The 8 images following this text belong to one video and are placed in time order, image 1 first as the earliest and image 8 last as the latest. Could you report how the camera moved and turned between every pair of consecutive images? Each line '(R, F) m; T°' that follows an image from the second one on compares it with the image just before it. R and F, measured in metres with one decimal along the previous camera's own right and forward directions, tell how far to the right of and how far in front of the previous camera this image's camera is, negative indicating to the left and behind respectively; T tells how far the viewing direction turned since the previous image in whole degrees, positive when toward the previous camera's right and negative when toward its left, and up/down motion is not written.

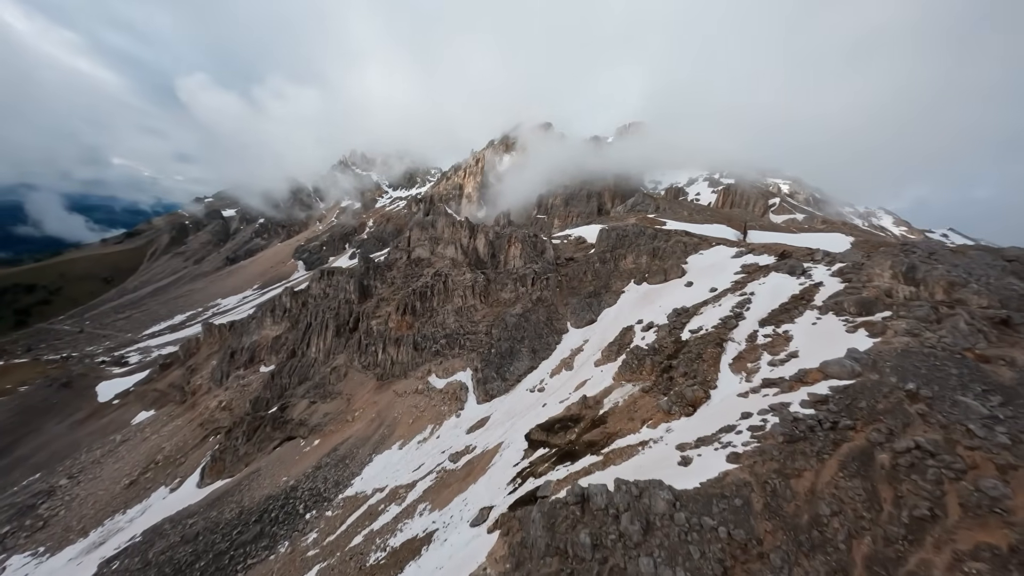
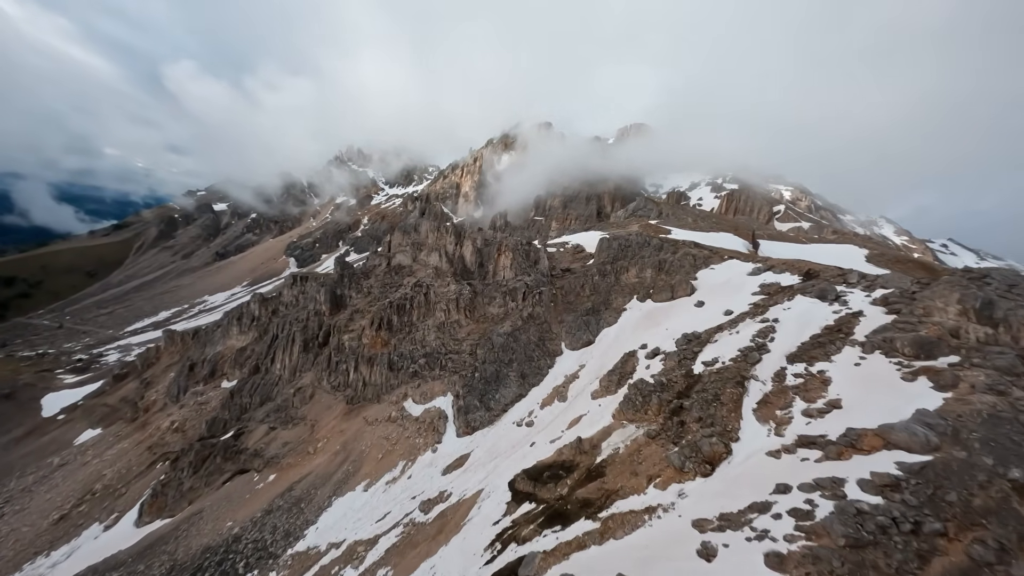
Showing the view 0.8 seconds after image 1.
(+1.3, +5.6) m; +1°
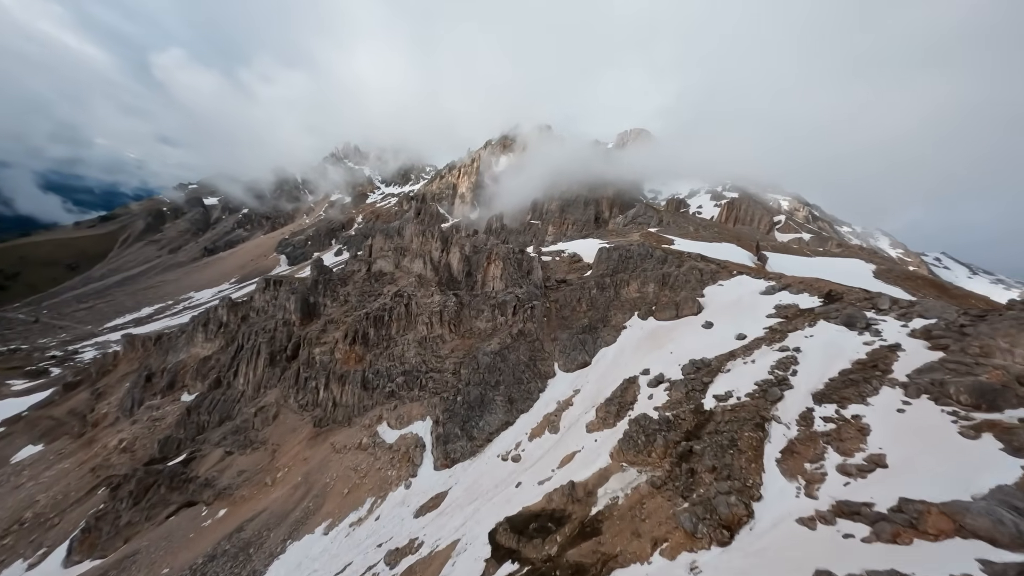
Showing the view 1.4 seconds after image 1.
(+0.9, +4.3) m; +1°
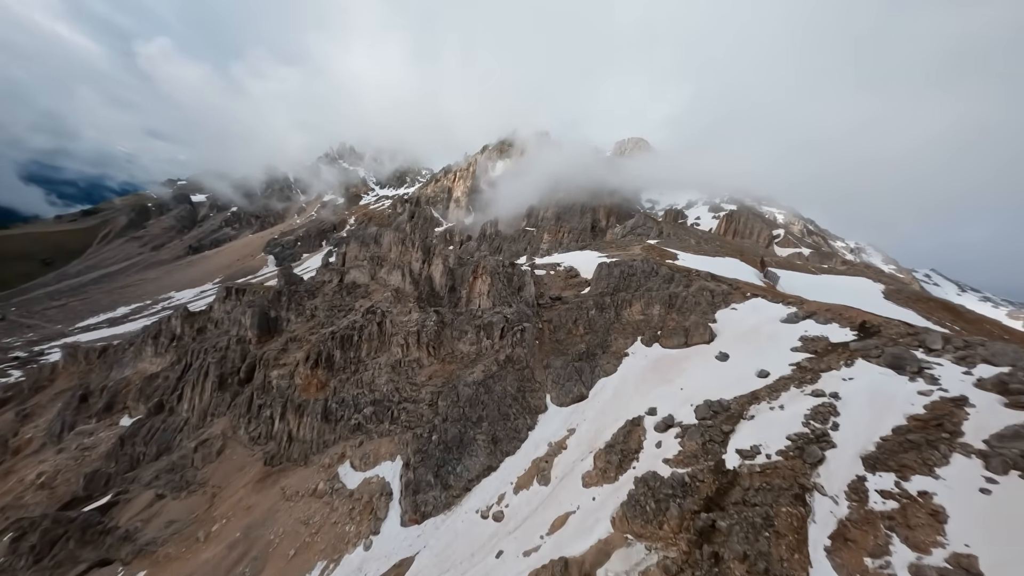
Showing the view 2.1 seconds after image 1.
(+0.7, +5.1) m; +1°
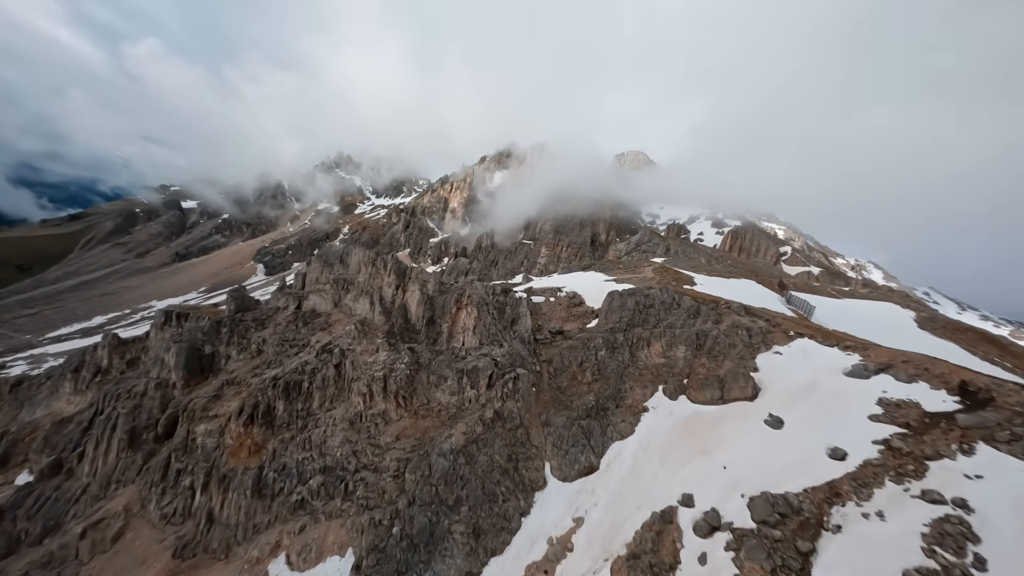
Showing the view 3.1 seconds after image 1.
(+0.5, +7.3) m; +1°
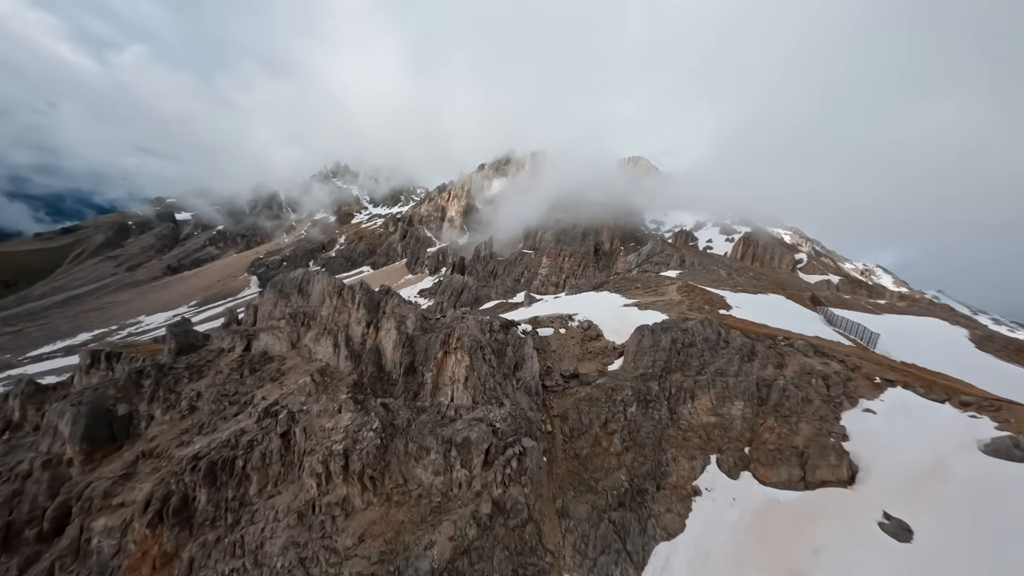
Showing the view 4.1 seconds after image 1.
(-0.2, +7.4) m; 0°
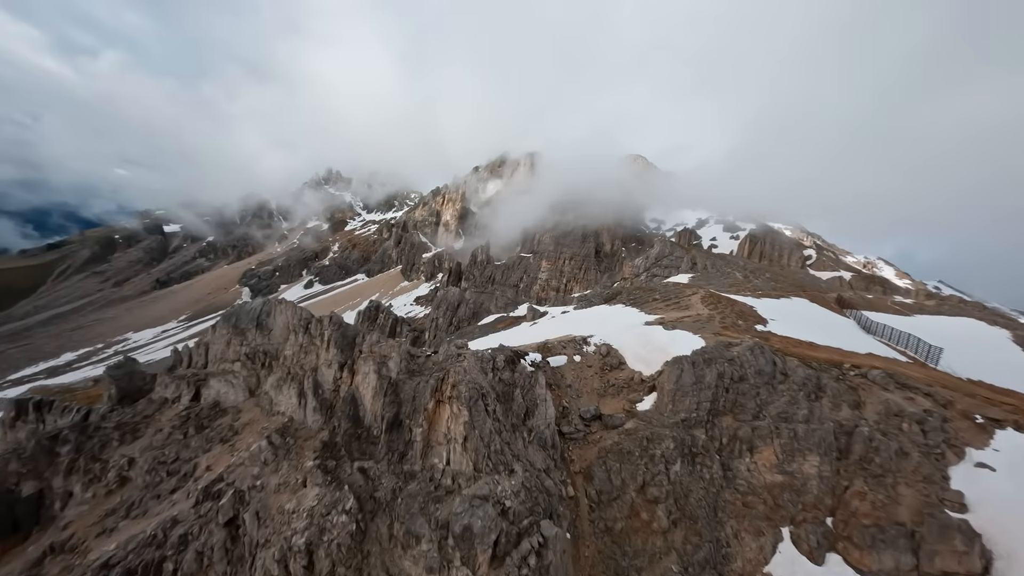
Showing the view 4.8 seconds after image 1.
(-0.6, +5.3) m; 0°
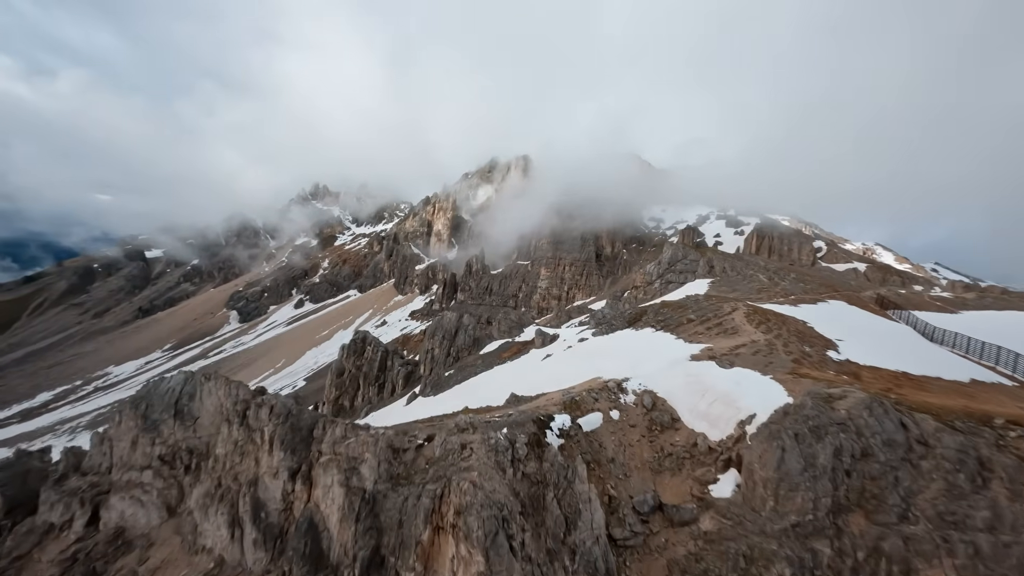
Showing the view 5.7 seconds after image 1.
(-1.2, +6.7) m; +1°
